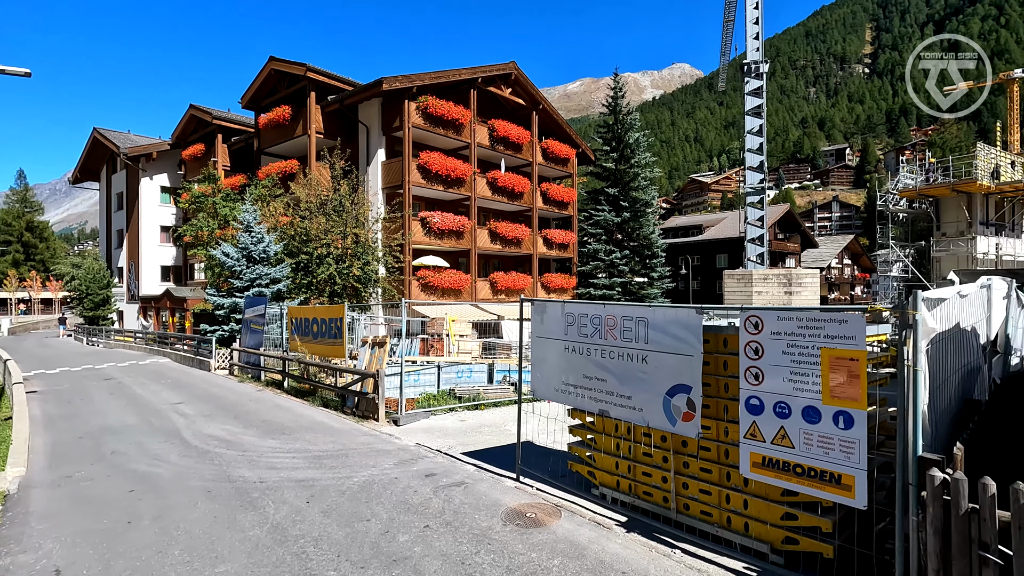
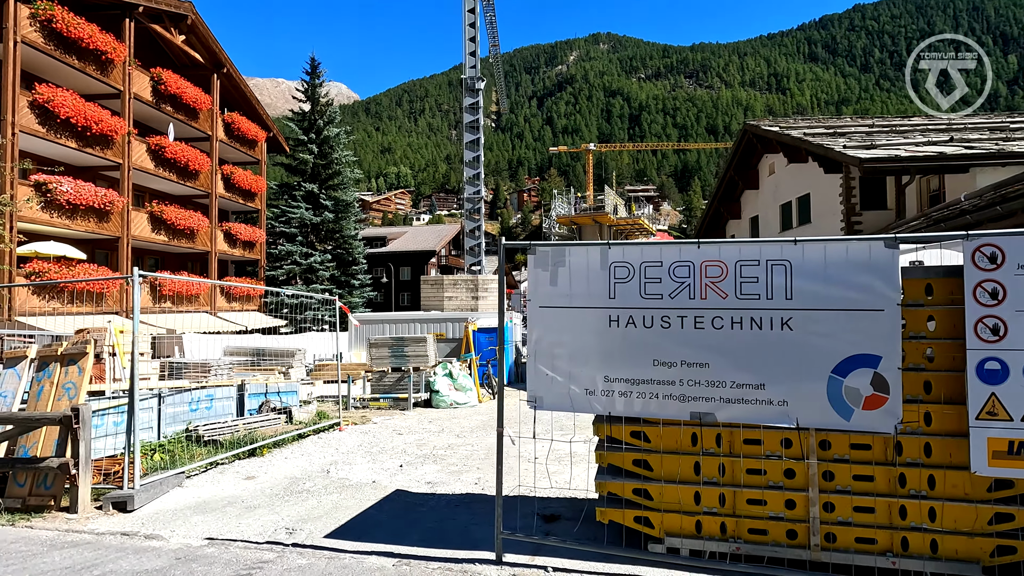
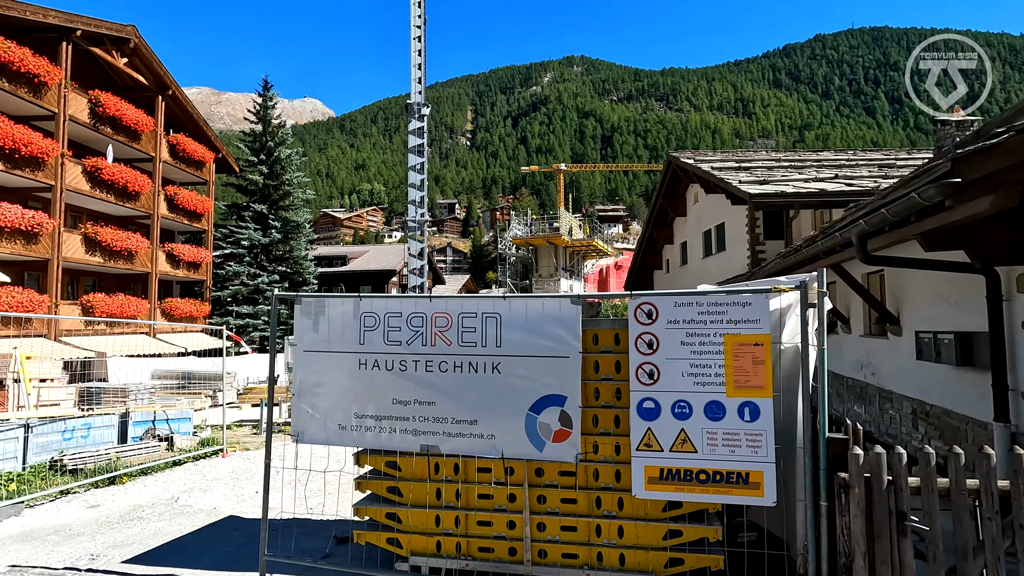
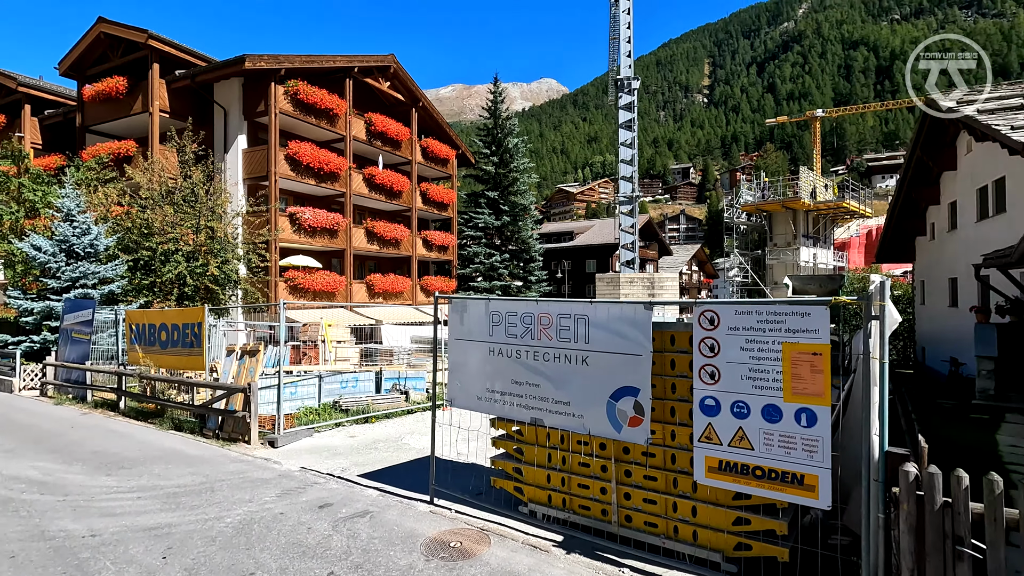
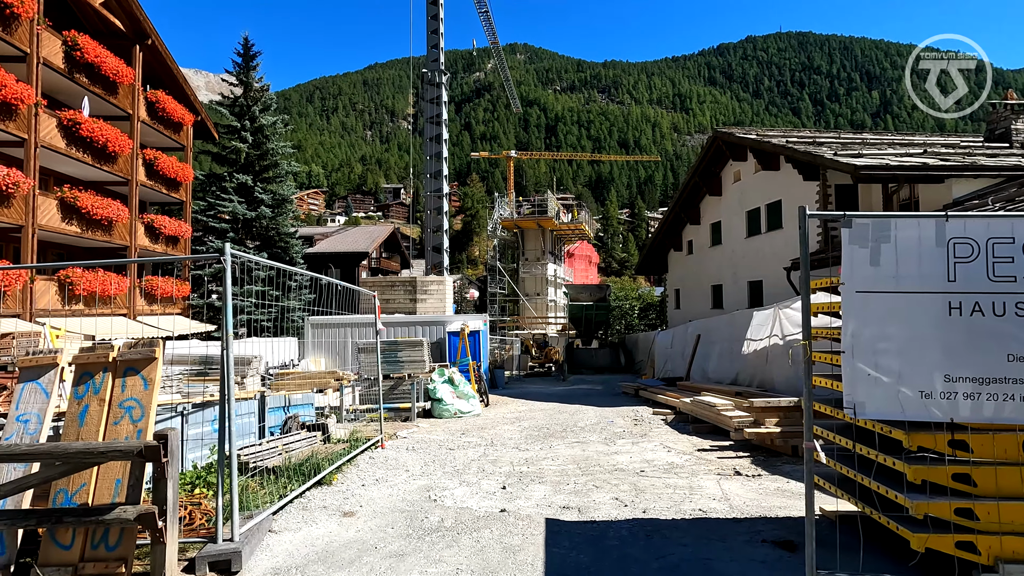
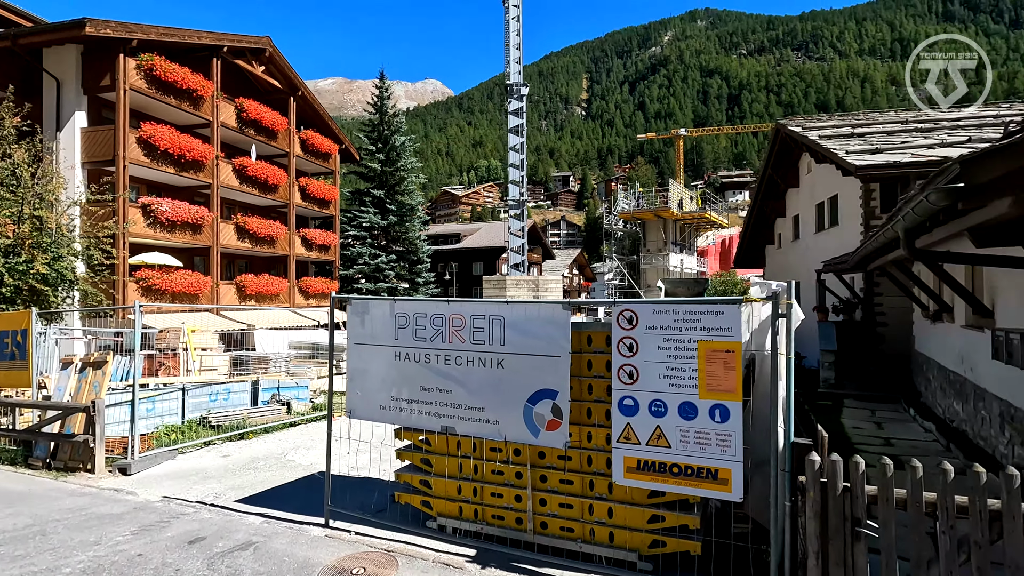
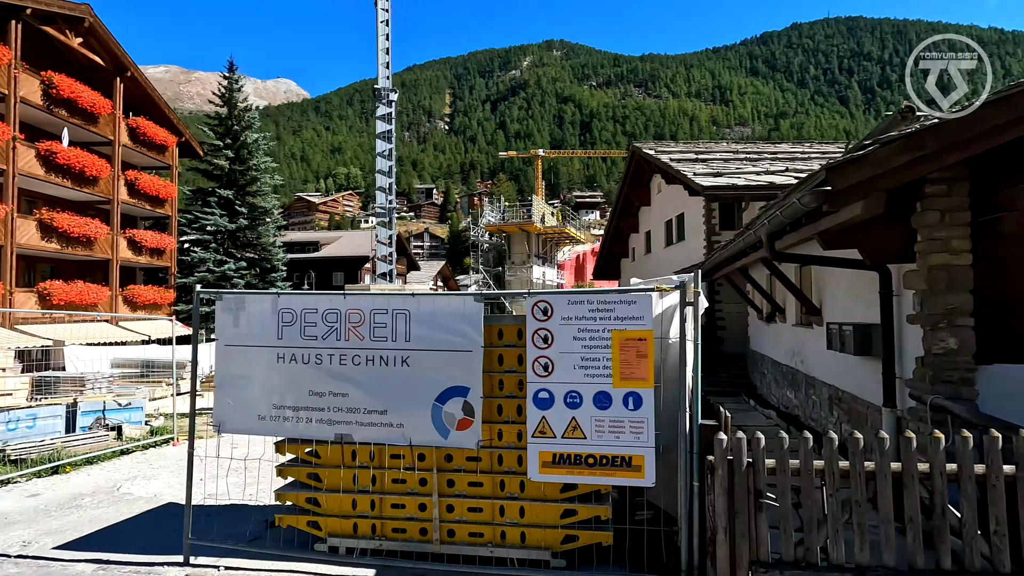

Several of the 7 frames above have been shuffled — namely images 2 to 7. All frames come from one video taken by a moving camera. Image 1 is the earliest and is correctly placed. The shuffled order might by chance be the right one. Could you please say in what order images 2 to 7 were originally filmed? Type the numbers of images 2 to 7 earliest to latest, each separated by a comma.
4, 6, 7, 3, 2, 5
